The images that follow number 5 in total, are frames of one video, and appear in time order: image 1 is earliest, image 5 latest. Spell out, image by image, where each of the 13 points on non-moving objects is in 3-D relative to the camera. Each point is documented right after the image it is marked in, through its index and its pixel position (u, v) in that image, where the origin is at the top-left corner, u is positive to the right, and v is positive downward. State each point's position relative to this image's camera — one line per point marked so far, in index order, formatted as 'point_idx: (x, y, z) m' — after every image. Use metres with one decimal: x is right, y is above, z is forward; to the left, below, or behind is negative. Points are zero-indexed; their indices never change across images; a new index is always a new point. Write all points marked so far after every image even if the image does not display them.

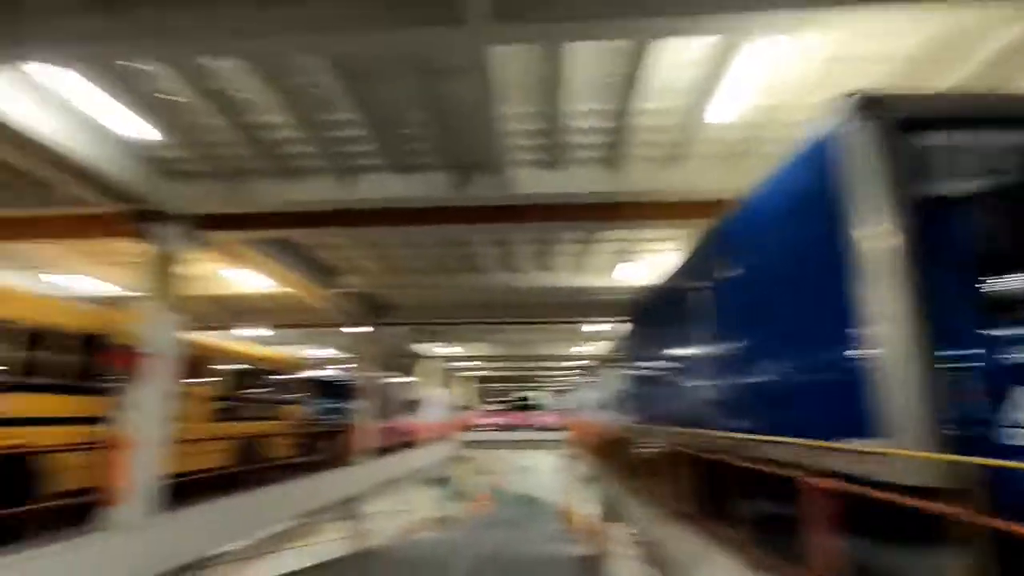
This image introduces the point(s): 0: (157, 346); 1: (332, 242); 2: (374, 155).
0: (-5.0, -0.8, +7.5) m
1: (-3.6, +0.9, +10.4) m
2: (-1.8, +1.7, +7.0) m
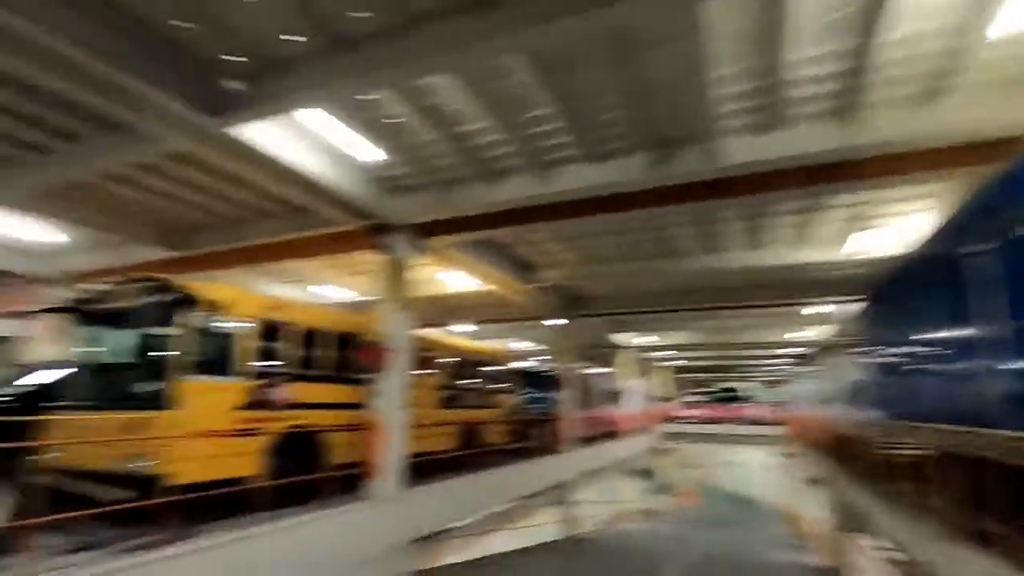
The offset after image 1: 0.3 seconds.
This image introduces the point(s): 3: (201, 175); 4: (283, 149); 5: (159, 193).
0: (-1.9, -0.8, +8.6) m
1: (+0.4, +1.0, +10.8) m
2: (+0.8, +1.9, +7.0) m
3: (-4.5, +1.6, +7.7) m
4: (-2.7, +1.6, +6.4) m
5: (-5.5, +1.5, +8.4) m
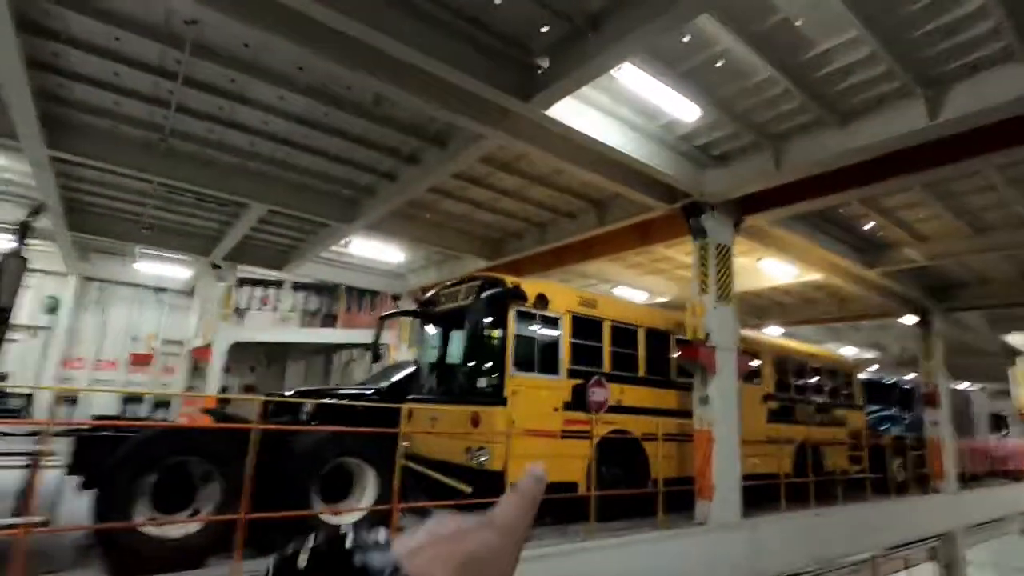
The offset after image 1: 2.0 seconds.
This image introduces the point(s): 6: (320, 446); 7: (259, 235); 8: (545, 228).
0: (+2.8, -0.7, +7.3) m
1: (+5.8, +1.3, +8.3) m
2: (+4.2, +2.2, +4.7) m
3: (0.0, +1.6, +7.9) m
4: (+0.9, +1.8, +5.9) m
5: (-0.6, +1.4, +8.9) m
6: (-1.7, -1.4, +4.7) m
7: (-5.2, +1.1, +11.0) m
8: (+0.6, +1.1, +9.7) m
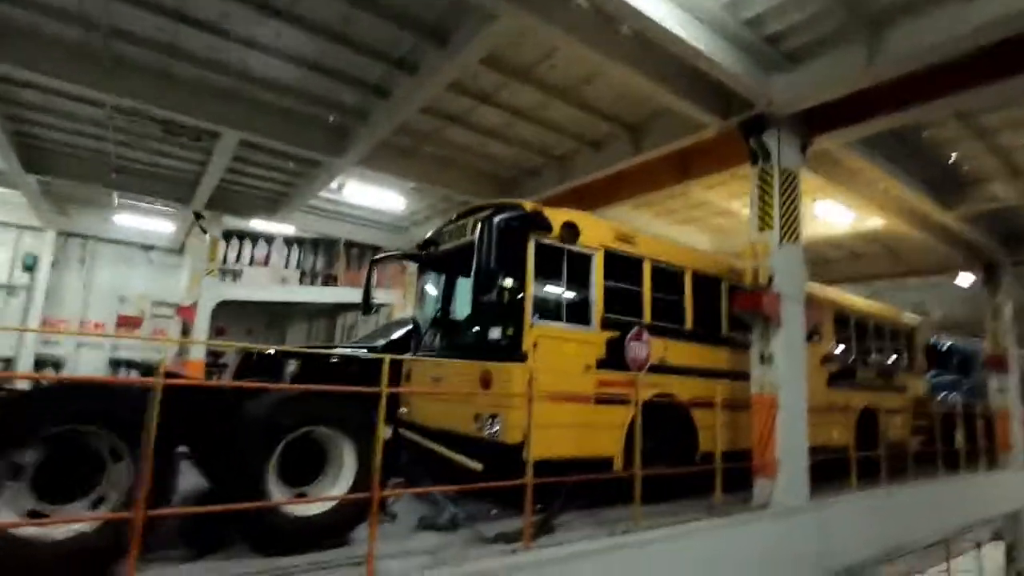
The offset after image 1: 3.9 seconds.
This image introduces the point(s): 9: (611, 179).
0: (+3.0, +0.1, +6.0) m
1: (+6.0, +2.1, +6.8) m
2: (+4.4, +2.8, +3.2) m
3: (+0.2, +2.4, +6.5) m
4: (+1.1, +2.4, +4.5) m
5: (-0.3, +2.2, +7.6) m
6: (-1.5, -0.8, +3.5) m
7: (-4.9, +2.0, +9.7) m
8: (+0.9, +1.9, +8.3) m
9: (+1.6, +1.7, +8.4) m
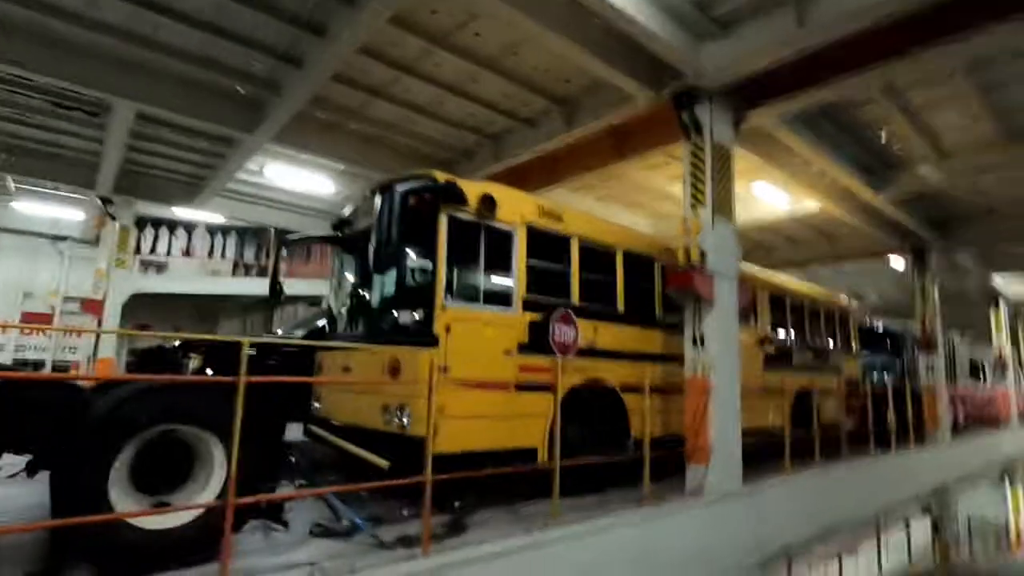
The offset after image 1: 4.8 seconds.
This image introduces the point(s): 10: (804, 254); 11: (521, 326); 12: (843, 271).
0: (+2.2, +0.3, +5.8) m
1: (+5.1, +2.4, +6.8) m
2: (+3.7, +3.0, +3.1) m
3: (-0.7, +2.6, +6.0) m
4: (+0.3, +2.6, +4.1) m
5: (-1.3, +2.4, +7.1) m
6: (-2.1, -0.7, +2.9) m
7: (-6.0, +2.2, +8.9) m
8: (-0.2, +2.2, +7.9) m
9: (+0.5, +1.9, +8.0) m
10: (+6.9, +0.8, +12.6) m
11: (+0.1, -0.3, +4.8) m
12: (+9.1, +0.5, +14.5) m
